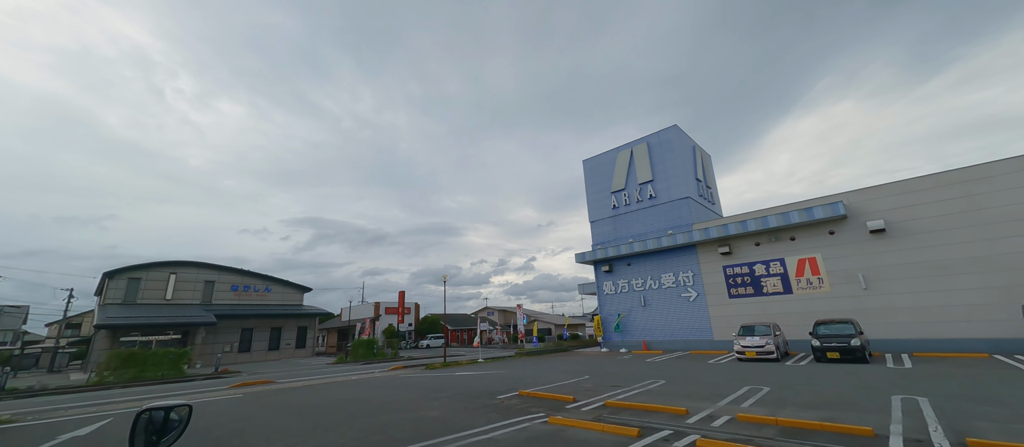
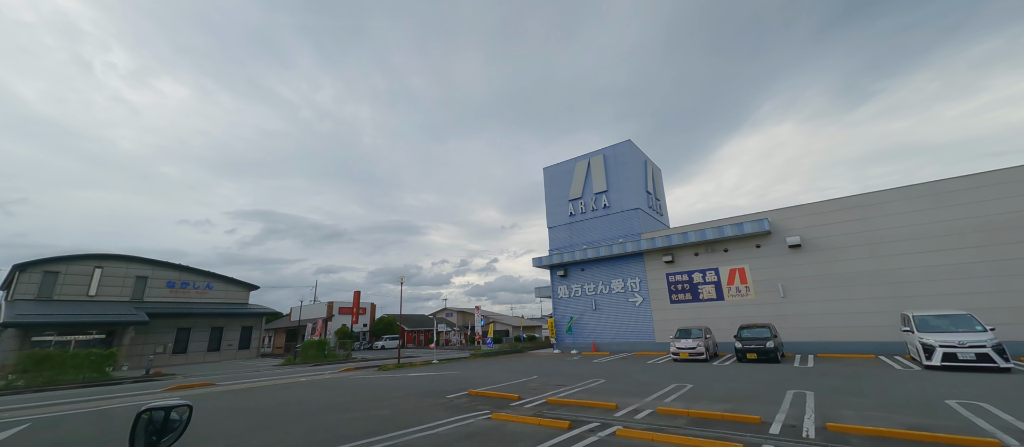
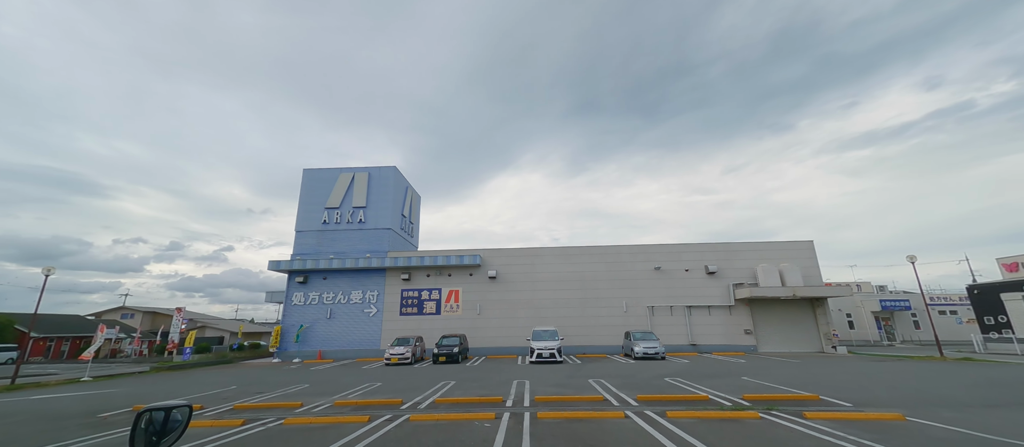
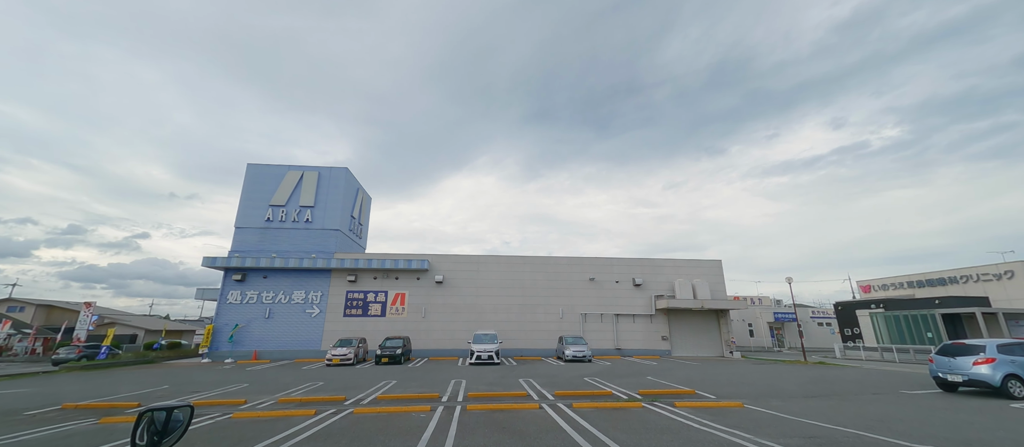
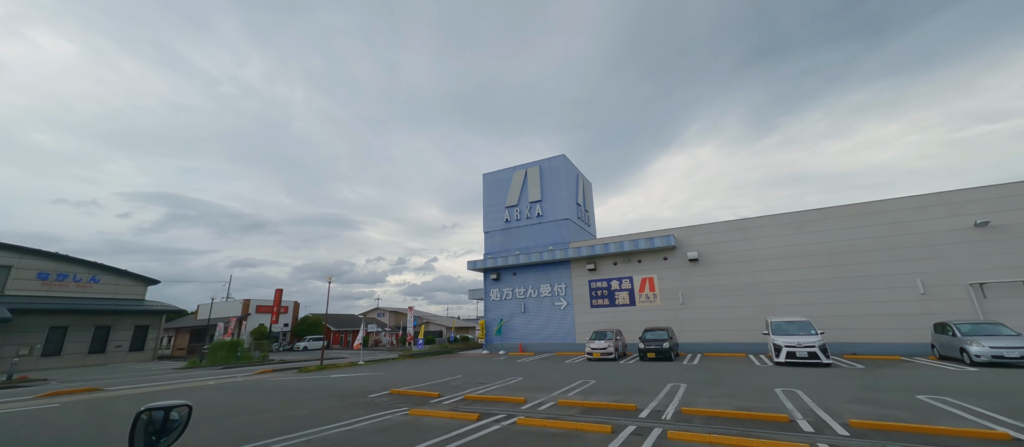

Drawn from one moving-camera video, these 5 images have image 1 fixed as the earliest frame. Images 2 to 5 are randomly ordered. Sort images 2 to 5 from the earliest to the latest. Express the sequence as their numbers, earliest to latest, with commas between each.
2, 5, 3, 4
